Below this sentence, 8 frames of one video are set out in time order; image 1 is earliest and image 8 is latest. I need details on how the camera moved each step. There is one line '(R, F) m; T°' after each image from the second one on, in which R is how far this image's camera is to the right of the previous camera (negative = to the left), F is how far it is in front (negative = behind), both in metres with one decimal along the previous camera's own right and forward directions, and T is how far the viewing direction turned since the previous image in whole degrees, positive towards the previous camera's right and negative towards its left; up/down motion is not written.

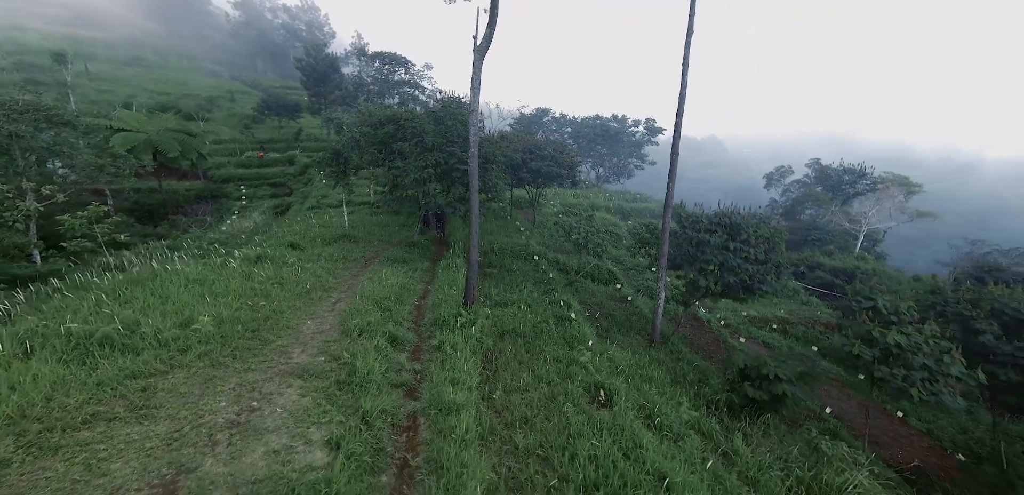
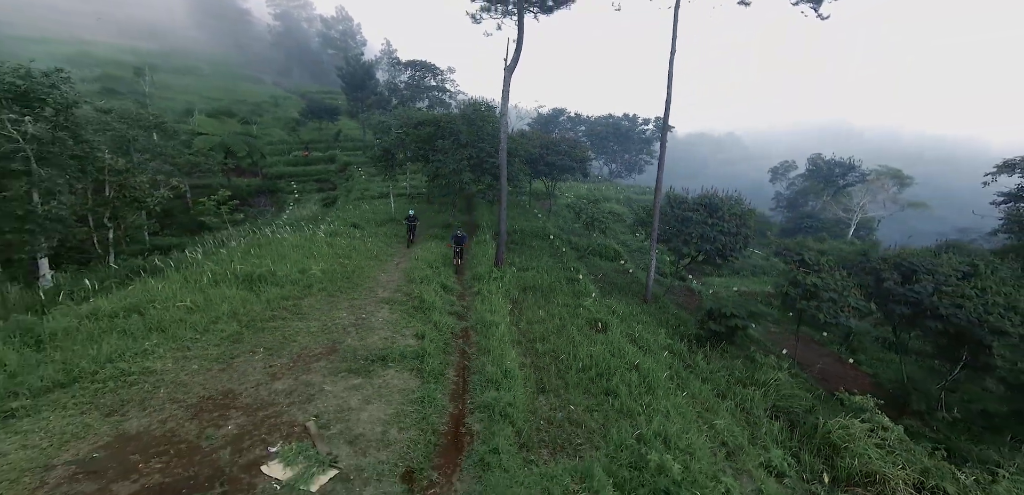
(-0.1, -2.8) m; -2°
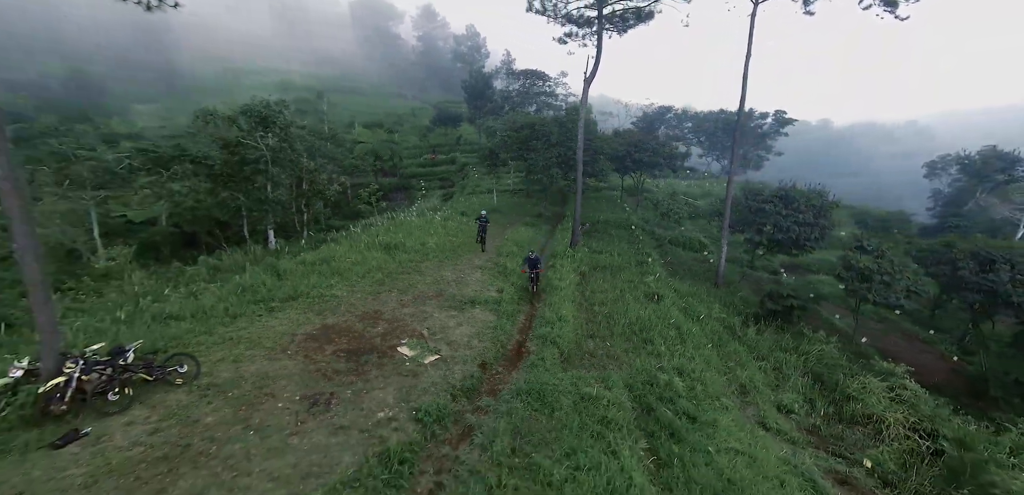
(+1.2, -2.2) m; -15°
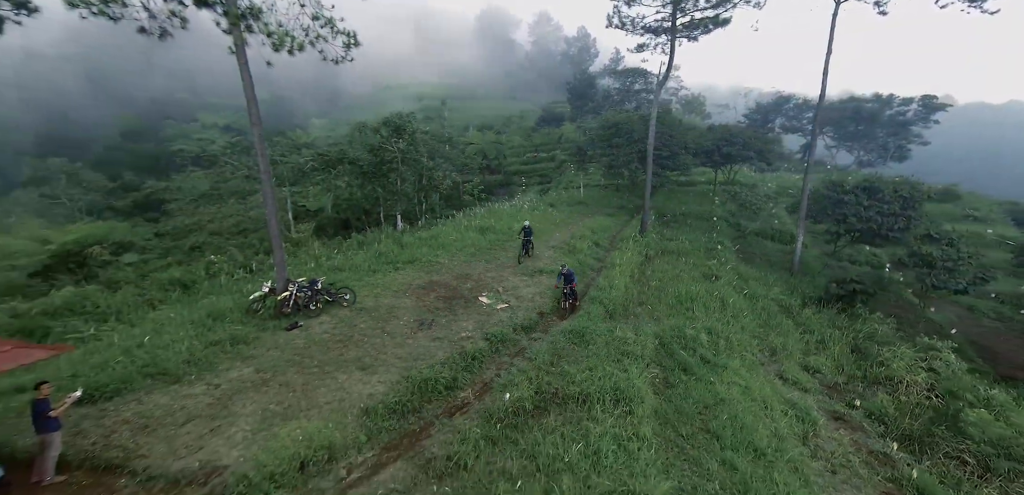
(+1.2, -2.2) m; -15°
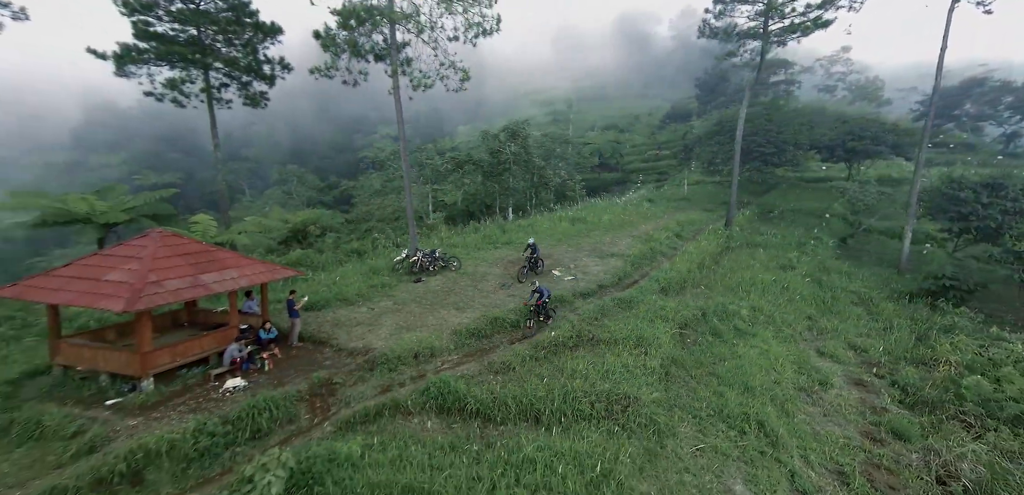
(+1.8, -2.3) m; -18°
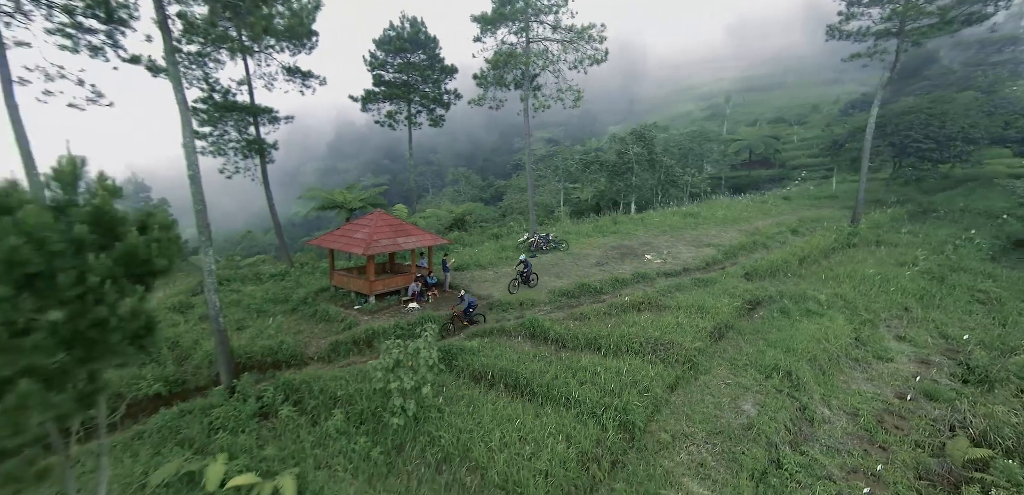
(+1.7, -2.9) m; -20°
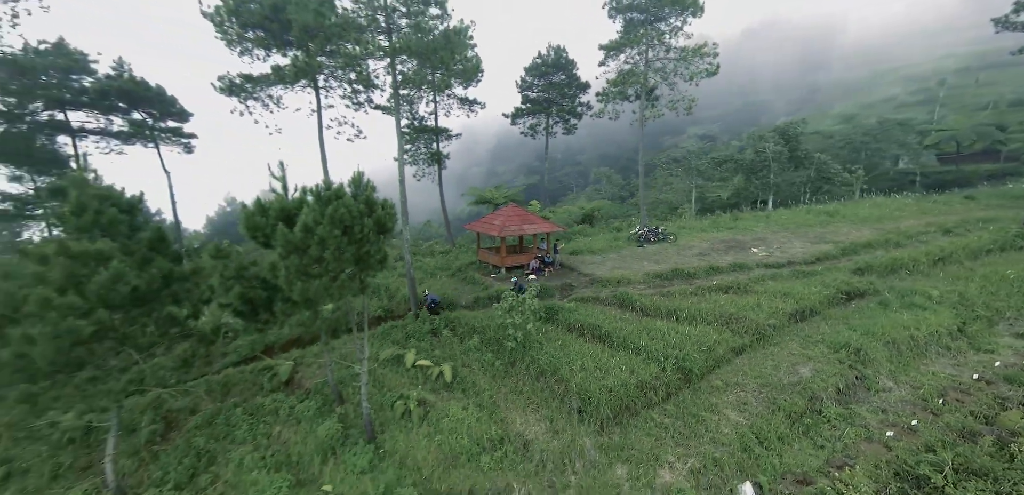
(+1.3, -2.9) m; -20°
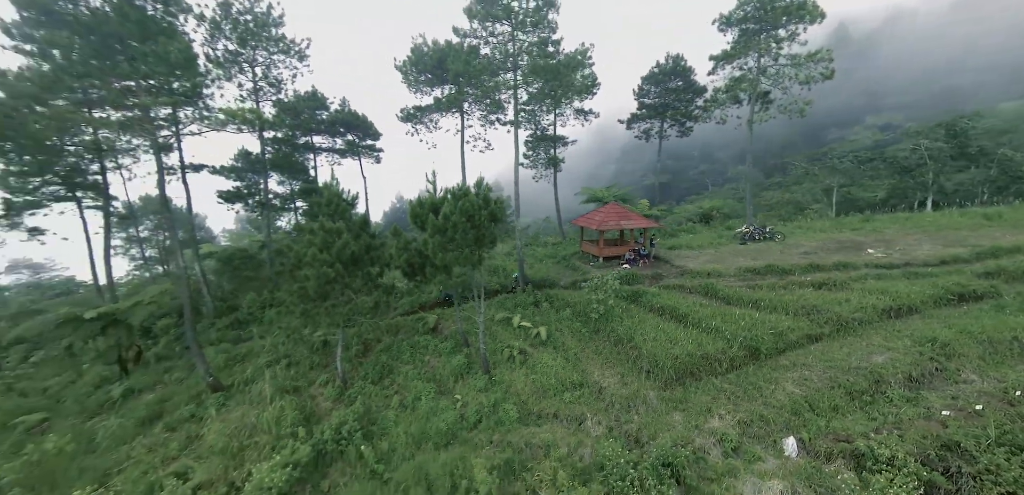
(+1.0, -2.5) m; -17°
